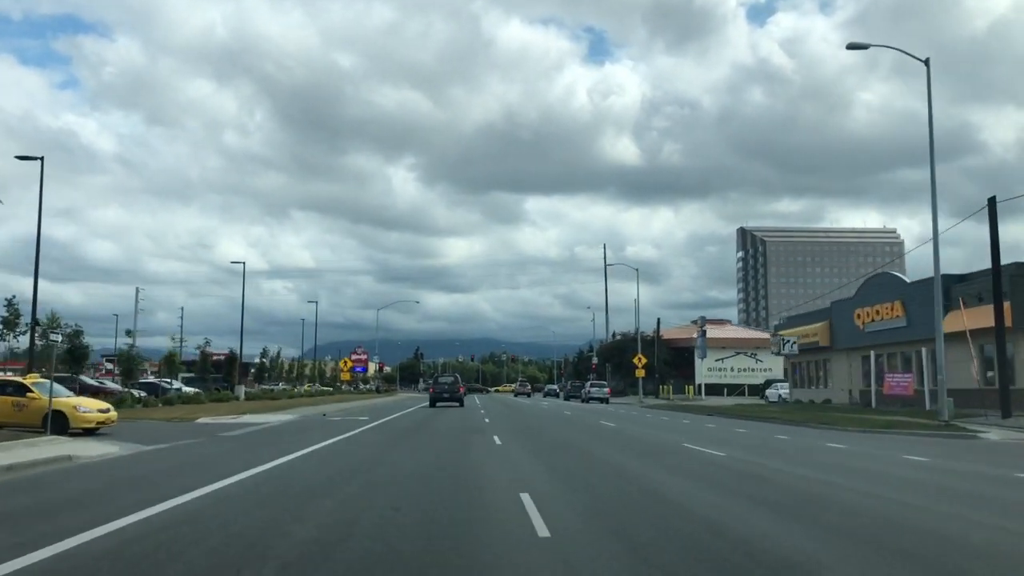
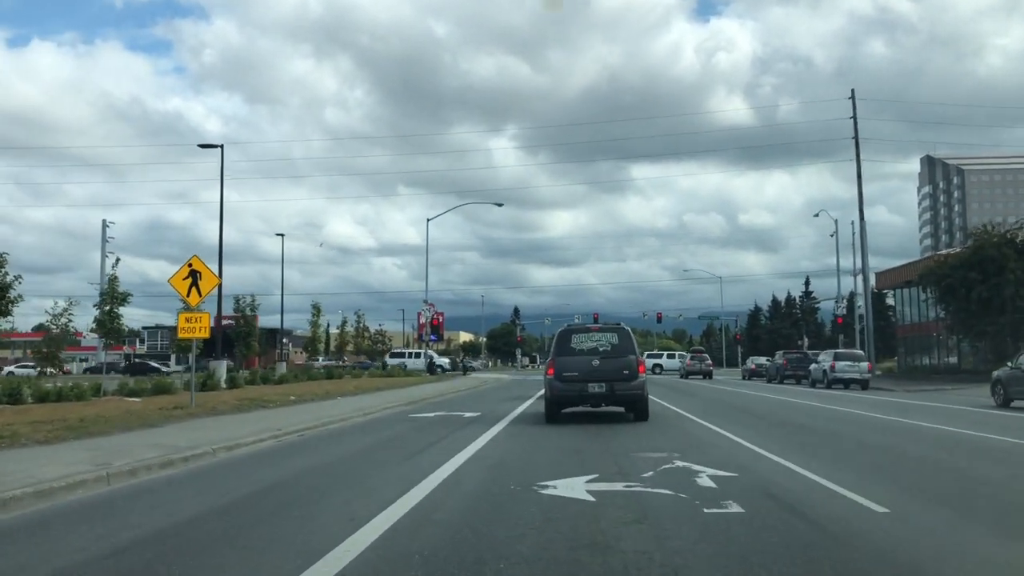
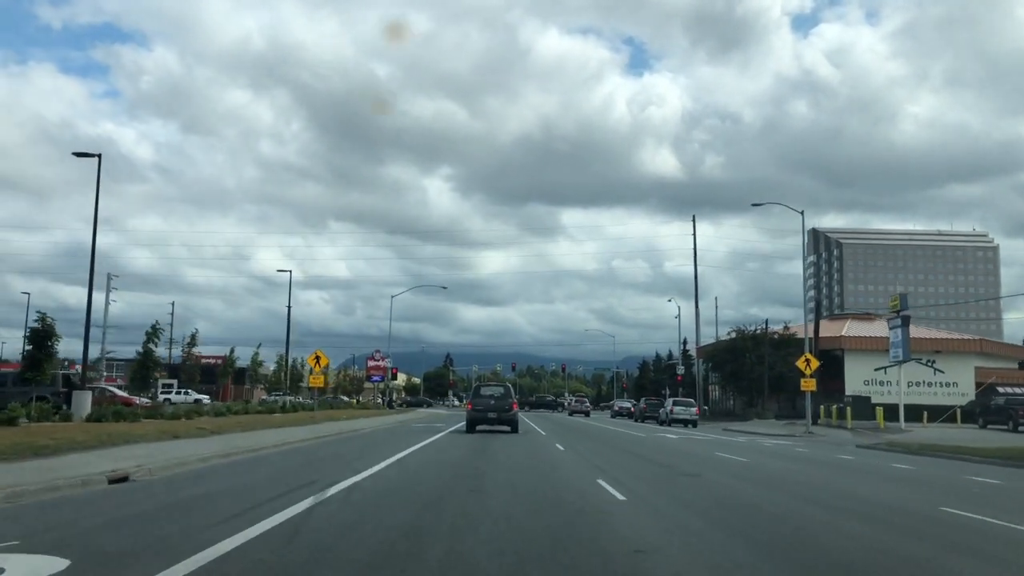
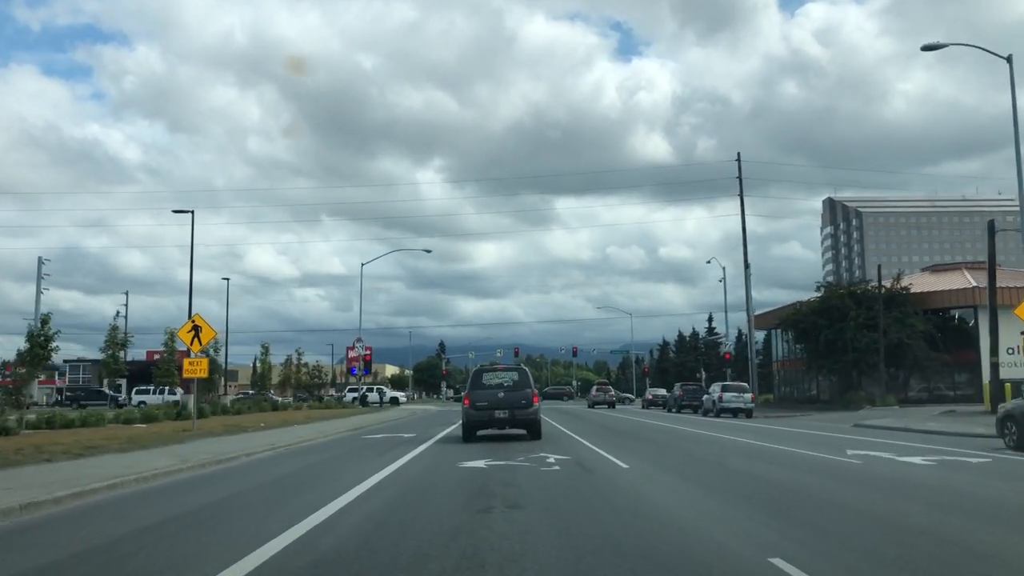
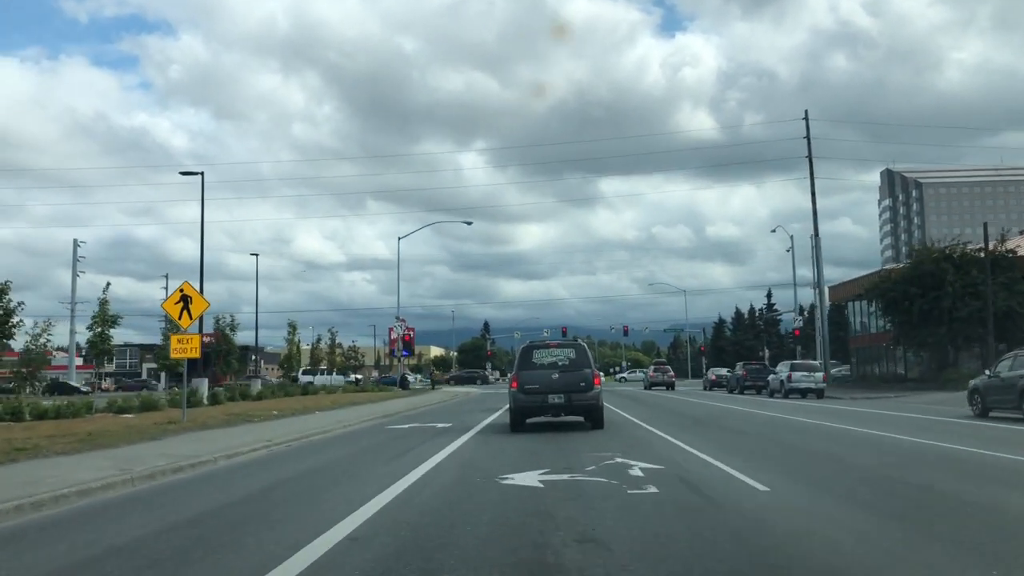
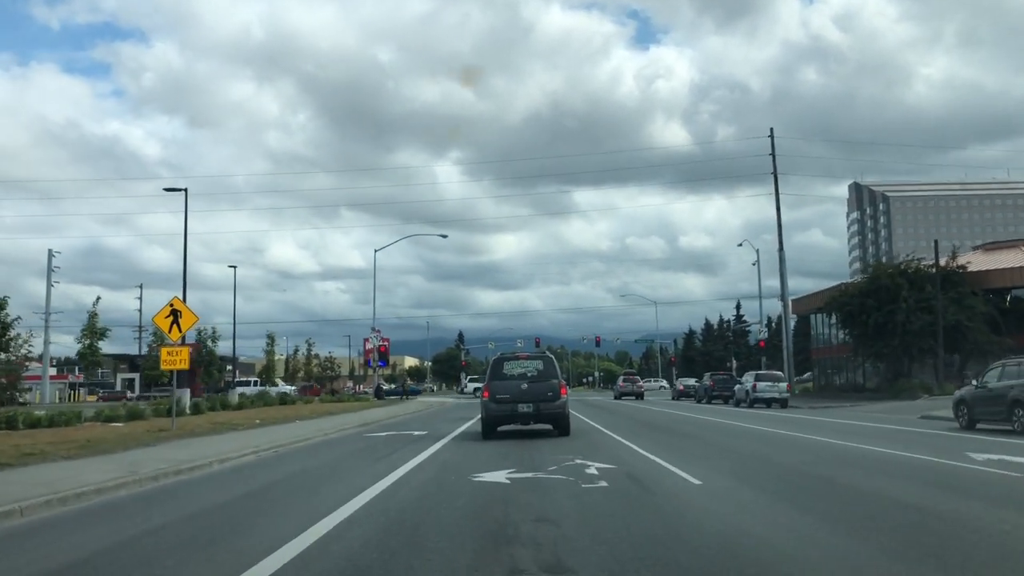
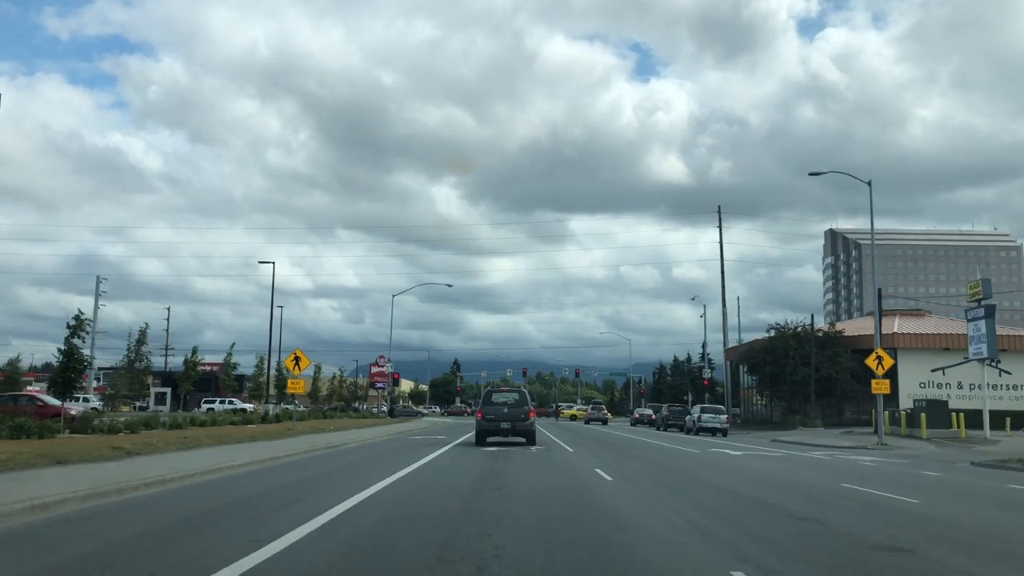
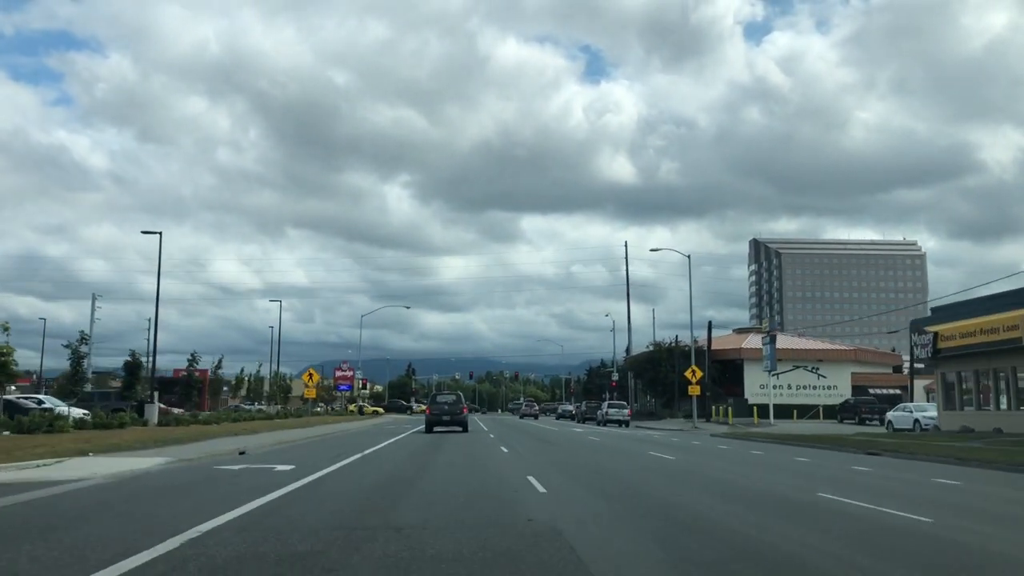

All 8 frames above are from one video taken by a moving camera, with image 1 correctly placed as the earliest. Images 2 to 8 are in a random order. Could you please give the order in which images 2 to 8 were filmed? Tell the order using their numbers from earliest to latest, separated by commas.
8, 3, 7, 4, 6, 5, 2
